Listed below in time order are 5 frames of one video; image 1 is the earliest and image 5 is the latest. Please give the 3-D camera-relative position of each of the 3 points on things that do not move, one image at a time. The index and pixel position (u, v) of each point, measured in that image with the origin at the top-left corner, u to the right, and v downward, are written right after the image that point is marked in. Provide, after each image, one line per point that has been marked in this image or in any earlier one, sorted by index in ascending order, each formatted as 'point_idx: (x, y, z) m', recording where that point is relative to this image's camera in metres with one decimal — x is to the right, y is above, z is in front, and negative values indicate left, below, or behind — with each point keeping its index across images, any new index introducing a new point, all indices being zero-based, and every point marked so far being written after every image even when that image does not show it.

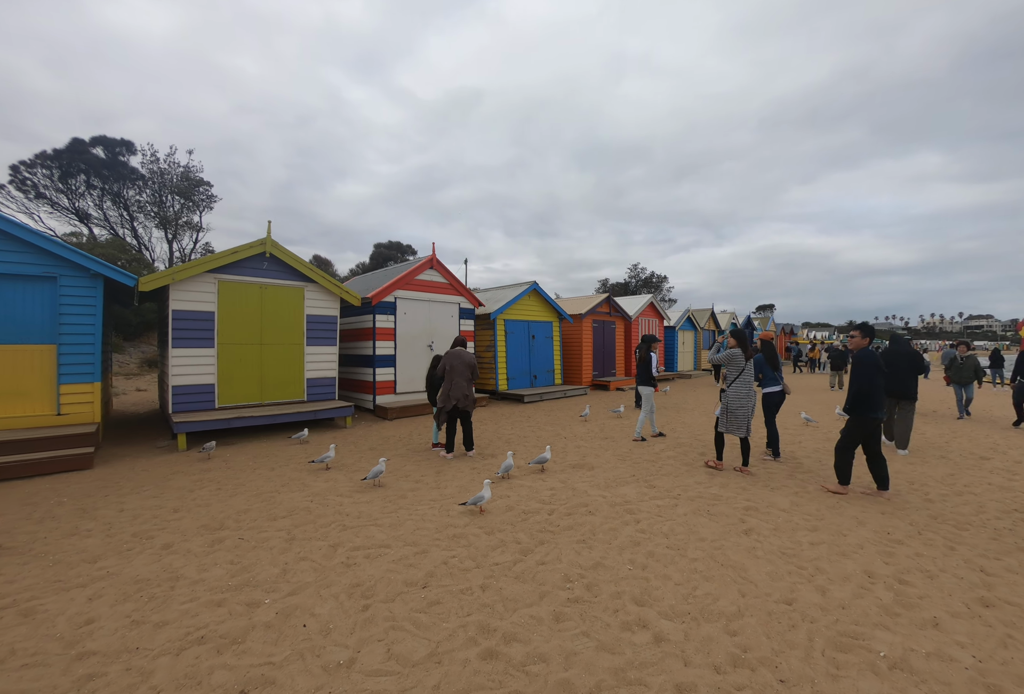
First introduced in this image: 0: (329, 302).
0: (-4.8, +1.2, +11.5) m
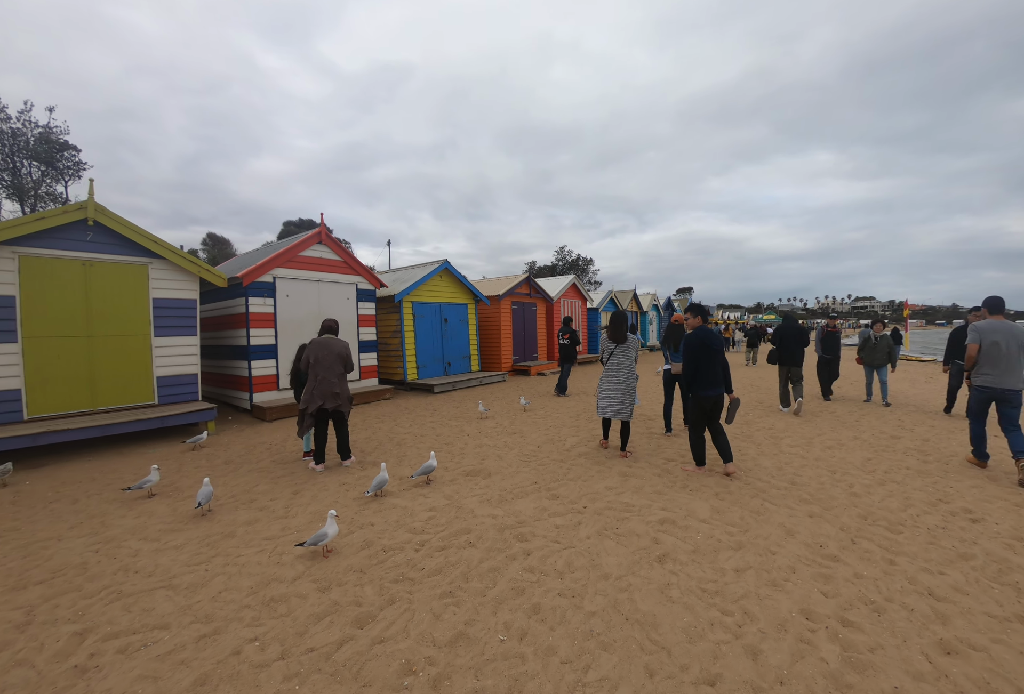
0: (-6.9, +1.4, +9.4) m
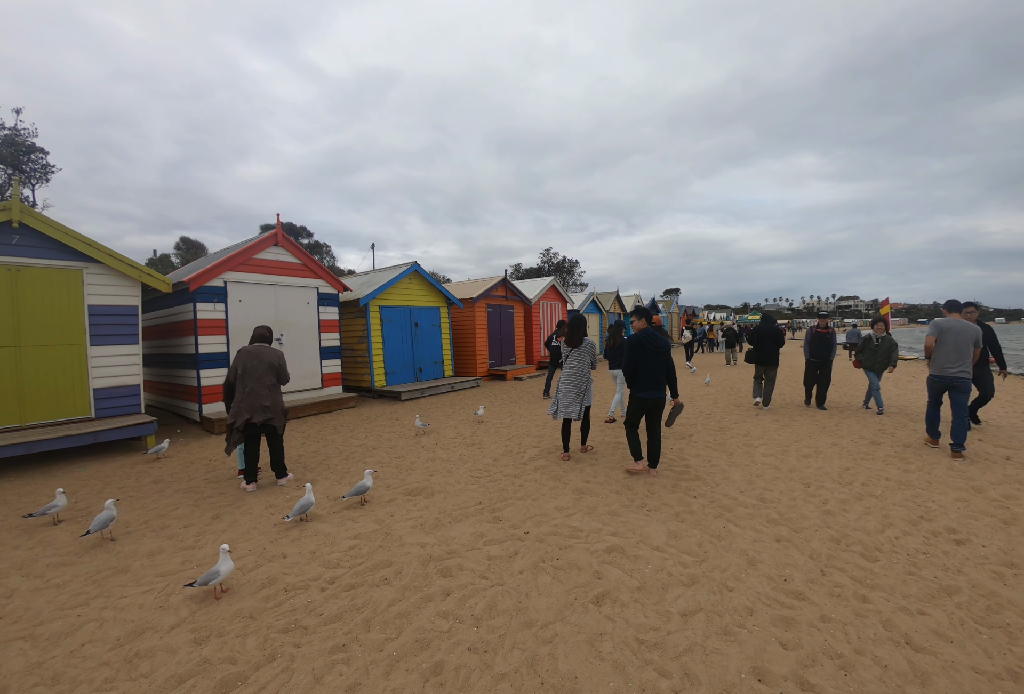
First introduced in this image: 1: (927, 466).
0: (-7.6, +1.2, +8.8) m
1: (+4.6, -1.3, +4.9) m
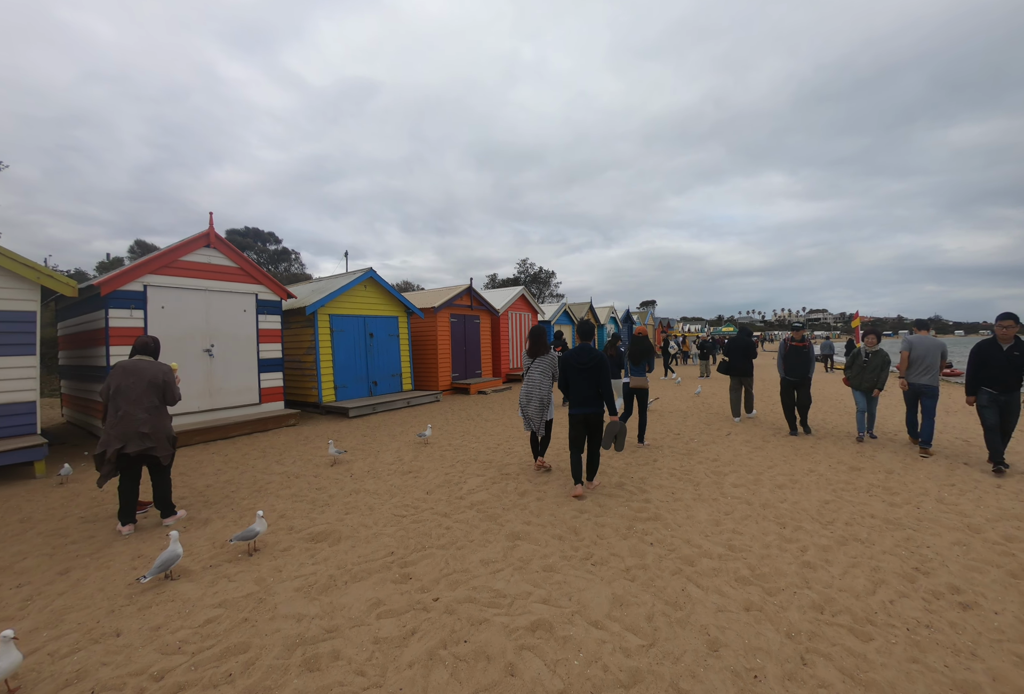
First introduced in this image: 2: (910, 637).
0: (-8.5, +1.0, +7.7) m
1: (+3.9, -1.5, +4.3) m
2: (+2.2, -1.6, +2.5) m
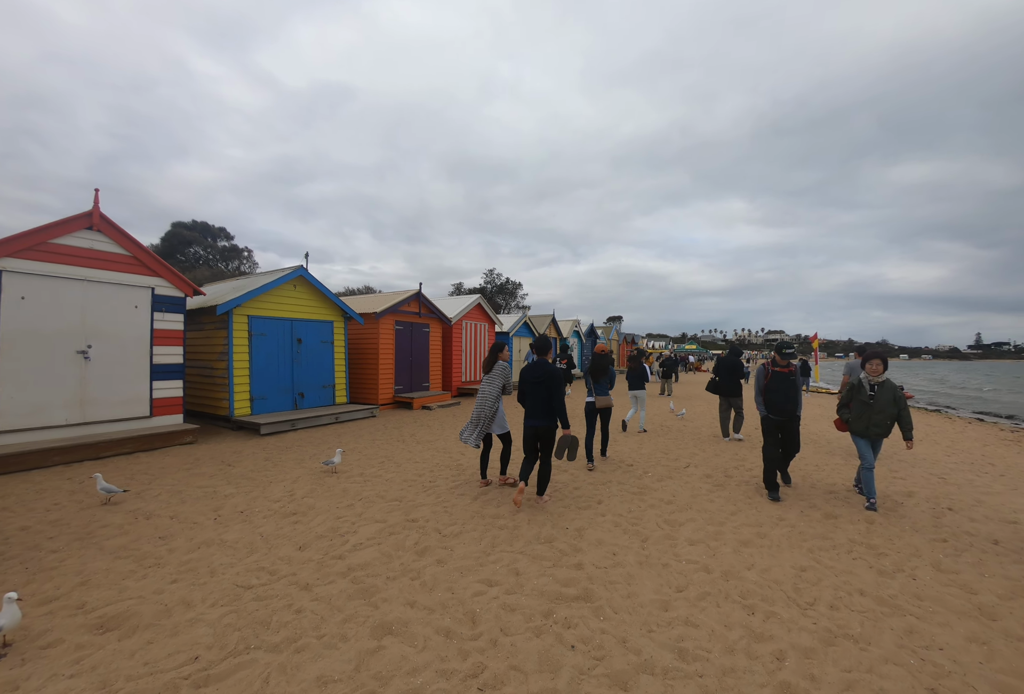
0: (-9.4, +1.1, +6.1) m
1: (+3.1, -1.7, +3.5) m
2: (+1.5, -1.7, +1.5) m
